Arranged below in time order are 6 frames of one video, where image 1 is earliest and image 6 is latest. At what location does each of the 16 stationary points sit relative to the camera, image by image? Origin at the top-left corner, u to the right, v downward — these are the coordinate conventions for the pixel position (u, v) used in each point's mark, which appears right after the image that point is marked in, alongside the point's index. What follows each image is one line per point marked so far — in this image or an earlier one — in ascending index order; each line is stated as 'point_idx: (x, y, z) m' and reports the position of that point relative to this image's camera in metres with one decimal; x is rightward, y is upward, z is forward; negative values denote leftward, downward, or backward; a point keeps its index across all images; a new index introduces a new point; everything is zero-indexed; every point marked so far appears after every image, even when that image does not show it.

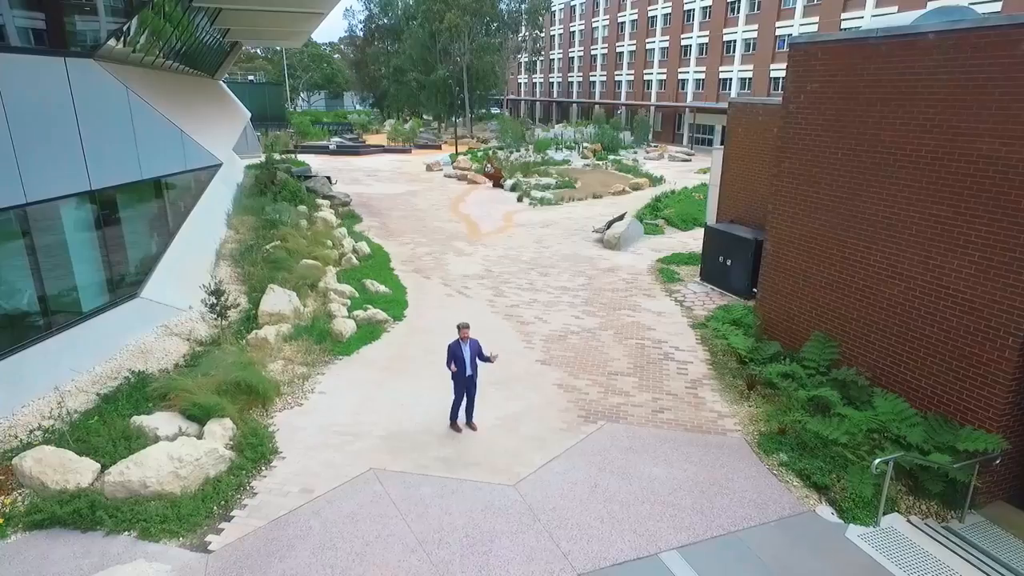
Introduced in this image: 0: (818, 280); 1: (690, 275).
0: (+4.5, +0.1, +8.2) m
1: (+4.3, +0.3, +13.7) m
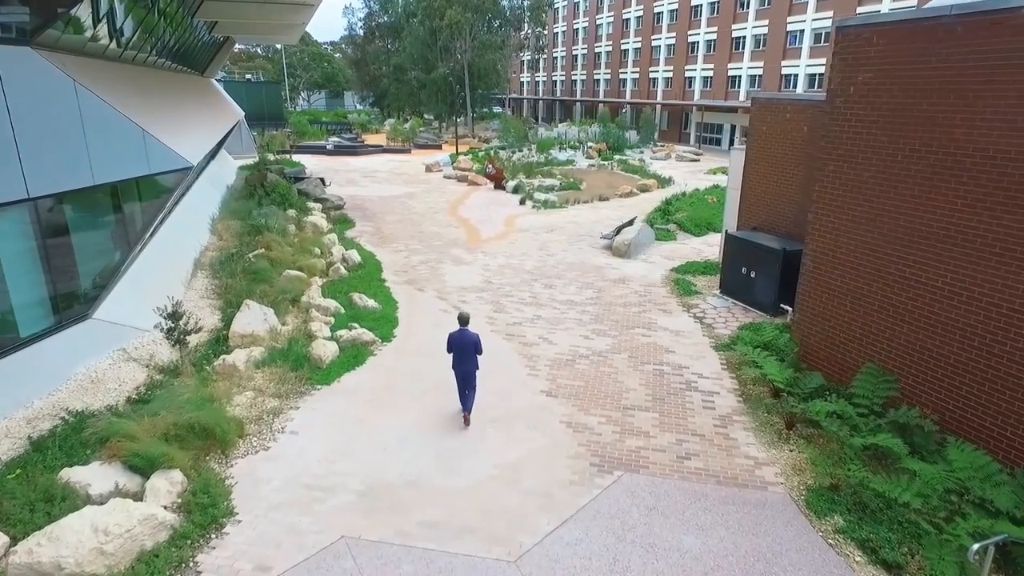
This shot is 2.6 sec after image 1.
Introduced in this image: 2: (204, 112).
0: (+4.5, -0.2, +7.0) m
1: (+4.4, 0.0, +12.5) m
2: (-10.8, +6.2, +20.0) m
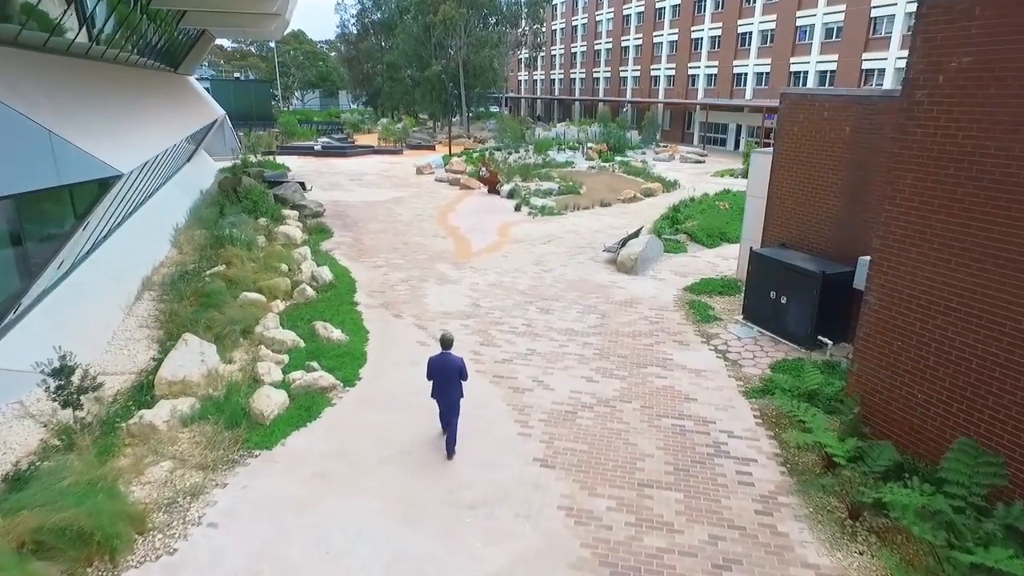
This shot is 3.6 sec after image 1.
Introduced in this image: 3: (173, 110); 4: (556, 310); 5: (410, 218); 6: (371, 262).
0: (+4.3, -0.7, +5.4) m
1: (+4.2, -0.5, +10.9) m
2: (-11.0, +5.8, +18.3) m
3: (-11.8, +6.4, +19.9) m
4: (+0.9, -0.4, +10.9) m
5: (-3.4, +2.3, +18.9) m
6: (-3.5, +0.7, +14.1) m
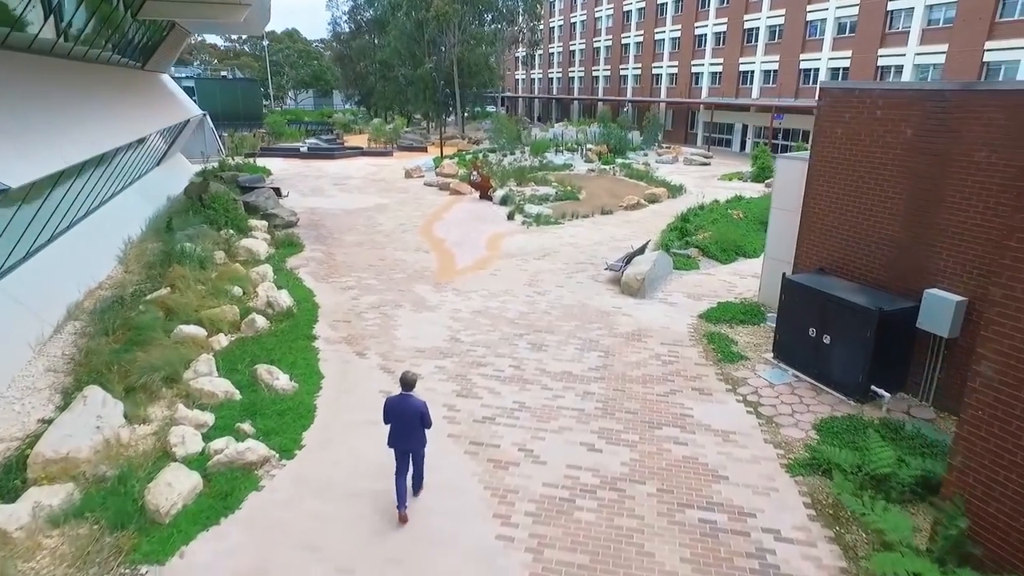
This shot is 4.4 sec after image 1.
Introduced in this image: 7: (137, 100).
0: (+4.1, -1.2, +3.7) m
1: (+4.0, -1.0, +9.2) m
2: (-11.3, +5.2, +16.6) m
3: (-12.1, +5.9, +18.2) m
4: (+0.6, -0.9, +9.2) m
5: (-3.7, +1.8, +17.1) m
6: (-3.8, +0.1, +12.4) m
7: (-12.5, +6.4, +18.9) m
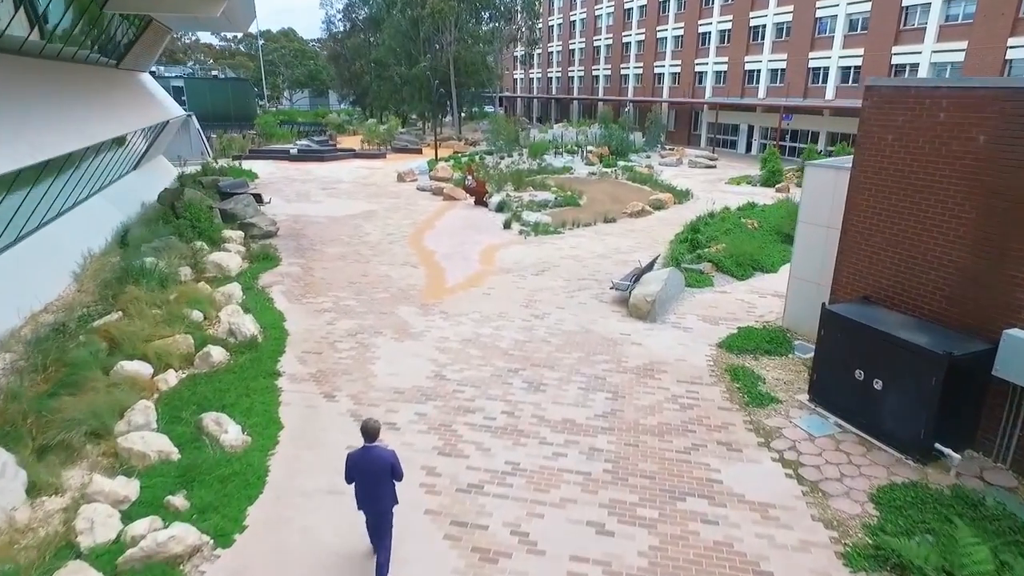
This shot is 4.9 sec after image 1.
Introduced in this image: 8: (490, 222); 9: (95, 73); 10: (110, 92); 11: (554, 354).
0: (+4.0, -1.6, +2.5) m
1: (+3.9, -1.4, +7.9) m
2: (-11.4, +4.8, +15.3) m
3: (-12.2, +5.4, +16.9) m
4: (+0.5, -1.4, +8.0) m
5: (-3.8, +1.4, +15.9) m
6: (-3.9, -0.3, +11.1) m
7: (-12.6, +5.9, +17.6) m
8: (-0.7, +2.1, +17.8) m
9: (-13.0, +6.7, +17.4) m
10: (-12.8, +6.2, +17.7) m
11: (+0.7, -1.0, +8.9) m
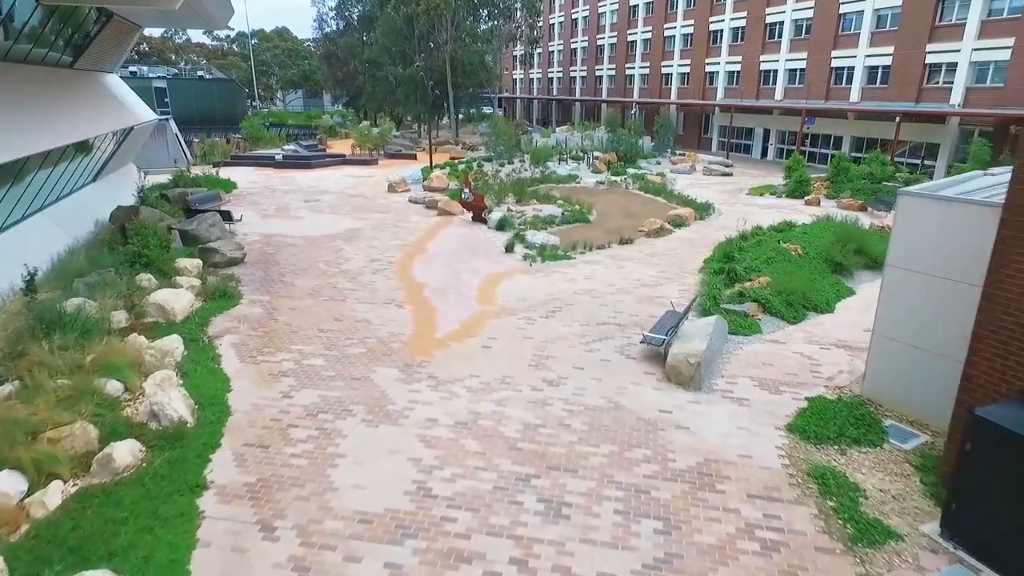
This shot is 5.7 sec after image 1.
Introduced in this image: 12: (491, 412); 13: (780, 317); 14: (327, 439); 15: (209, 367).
0: (+4.1, -2.5, +0.3) m
1: (+4.0, -2.3, +5.7) m
2: (-11.3, +3.9, +13.1) m
3: (-12.1, +4.6, +14.7) m
4: (+0.6, -2.2, +5.8) m
5: (-3.7, +0.5, +13.7) m
6: (-3.8, -1.2, +8.9) m
7: (-12.6, +5.0, +15.4) m
8: (-0.6, +1.2, +15.6) m
9: (-13.0, +5.8, +15.2) m
10: (-12.7, +5.3, +15.5) m
11: (+0.8, -1.9, +6.7) m
12: (-0.3, -1.6, +7.4) m
13: (+5.0, -0.5, +10.5) m
14: (-2.3, -1.8, +6.9) m
15: (-4.6, -1.2, +8.6) m
